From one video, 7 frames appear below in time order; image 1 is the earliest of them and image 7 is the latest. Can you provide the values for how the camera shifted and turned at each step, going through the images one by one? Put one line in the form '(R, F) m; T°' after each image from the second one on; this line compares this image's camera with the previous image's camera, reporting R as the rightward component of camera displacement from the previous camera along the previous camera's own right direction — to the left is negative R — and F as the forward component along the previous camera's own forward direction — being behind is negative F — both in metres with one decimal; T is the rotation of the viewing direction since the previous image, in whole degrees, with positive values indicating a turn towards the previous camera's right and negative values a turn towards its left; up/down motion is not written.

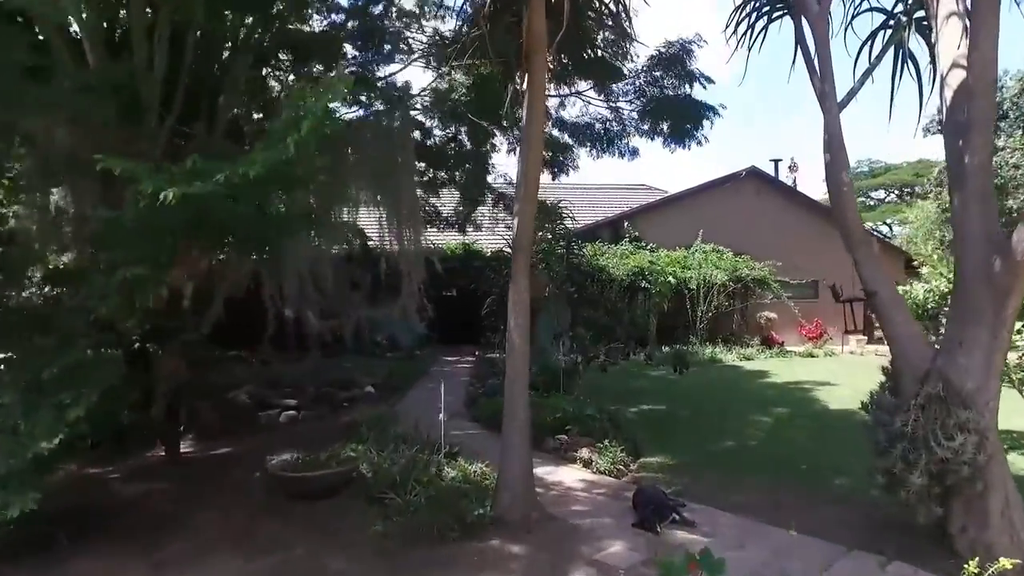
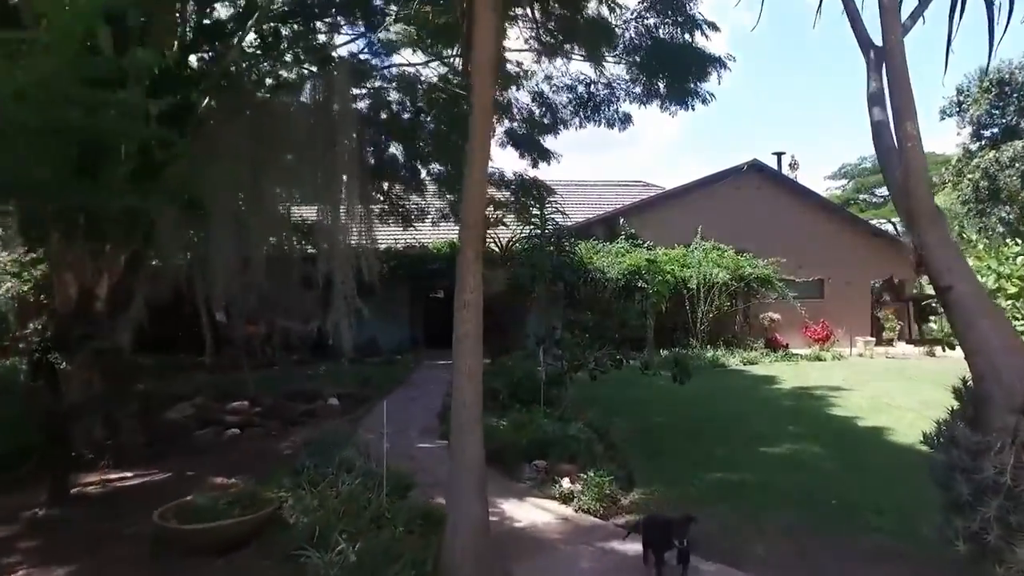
(+0.2, +1.0) m; 0°
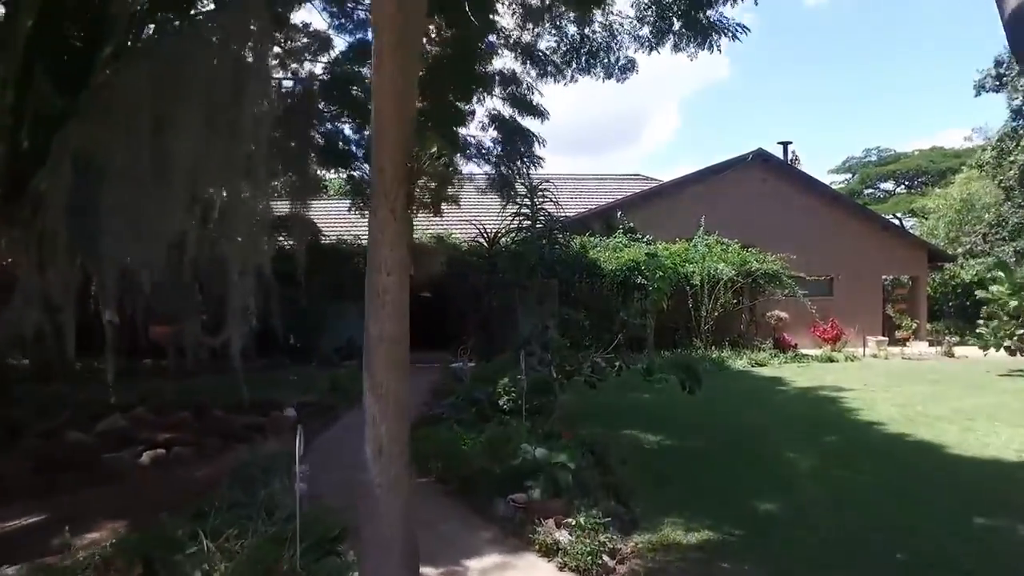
(+0.2, +1.1) m; 0°
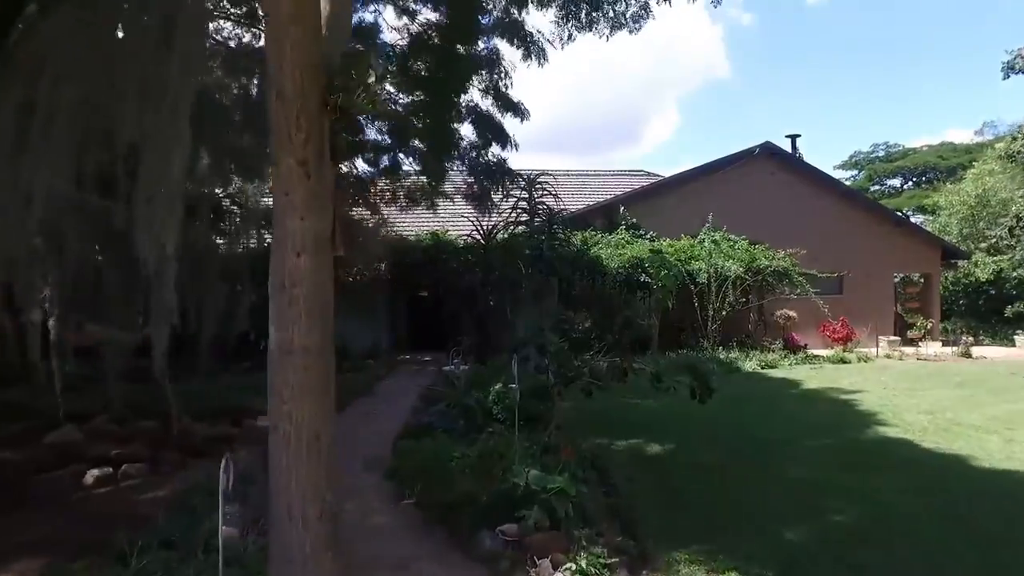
(+0.1, +0.7) m; 0°
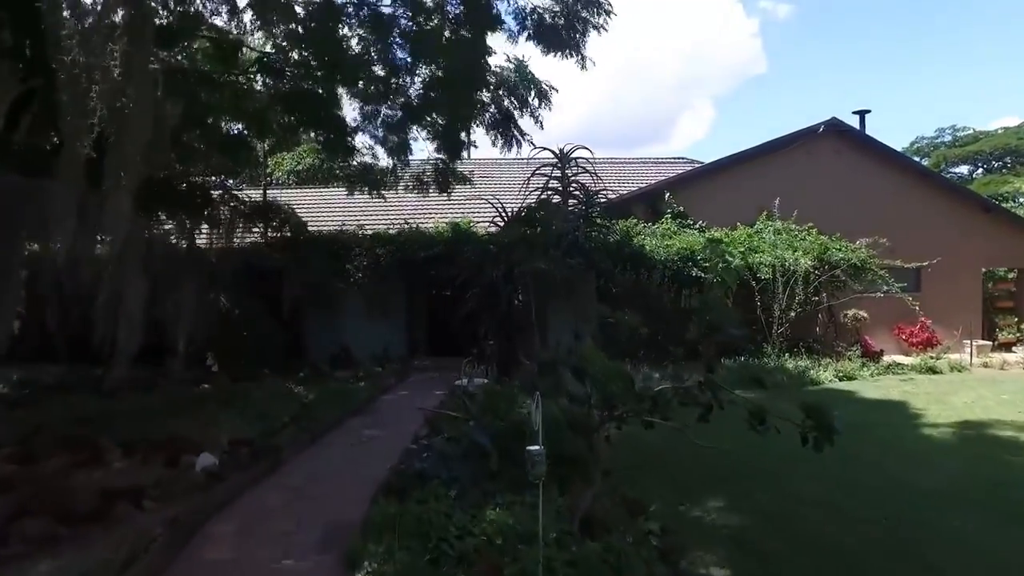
(0.0, +1.9) m; -3°
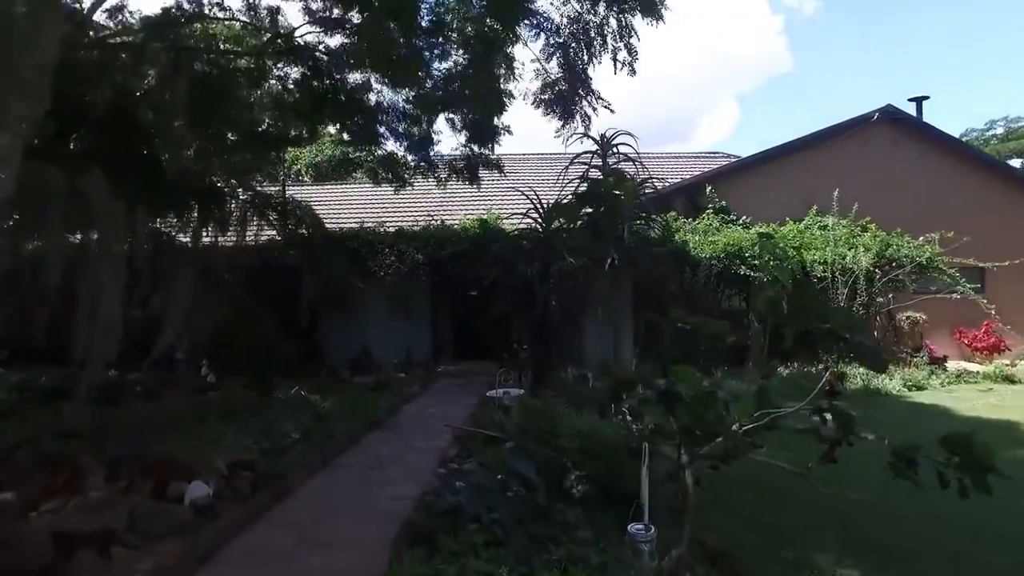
(-0.2, +0.9) m; -2°
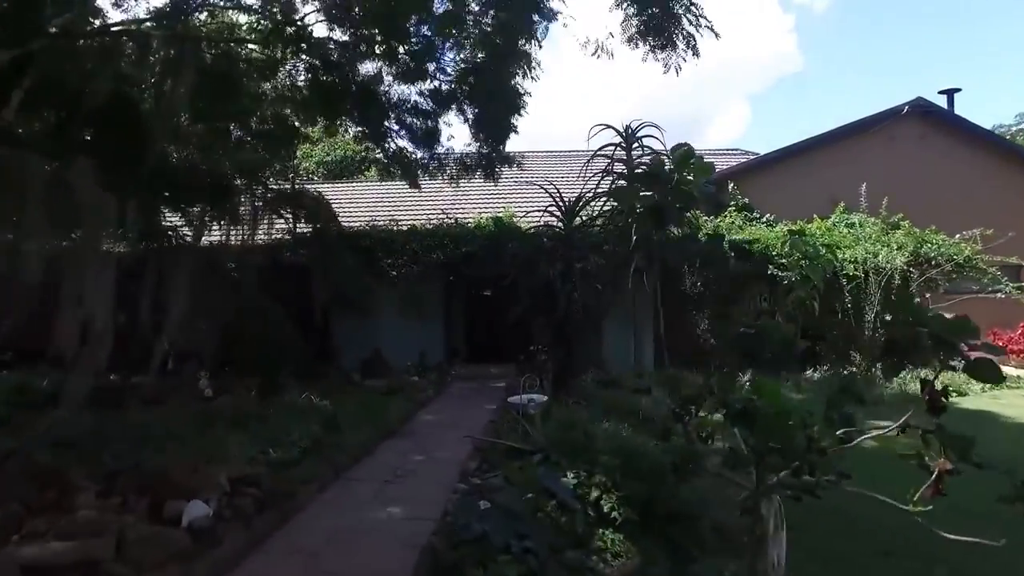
(-0.1, +0.5) m; -1°
